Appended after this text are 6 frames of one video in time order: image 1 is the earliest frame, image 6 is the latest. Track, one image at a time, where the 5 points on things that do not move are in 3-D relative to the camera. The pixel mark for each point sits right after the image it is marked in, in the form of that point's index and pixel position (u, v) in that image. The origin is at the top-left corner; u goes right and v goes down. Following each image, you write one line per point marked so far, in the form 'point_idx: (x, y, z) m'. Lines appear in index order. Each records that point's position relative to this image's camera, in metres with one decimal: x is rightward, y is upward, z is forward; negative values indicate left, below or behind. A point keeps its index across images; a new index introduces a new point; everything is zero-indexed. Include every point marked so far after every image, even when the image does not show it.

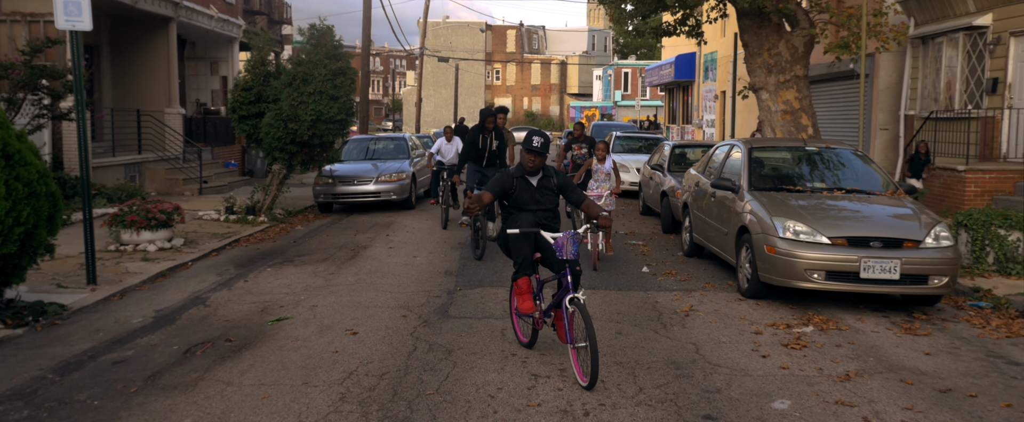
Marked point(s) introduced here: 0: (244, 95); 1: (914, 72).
0: (-5.0, +2.2, +16.3) m
1: (+8.1, +2.8, +17.1) m
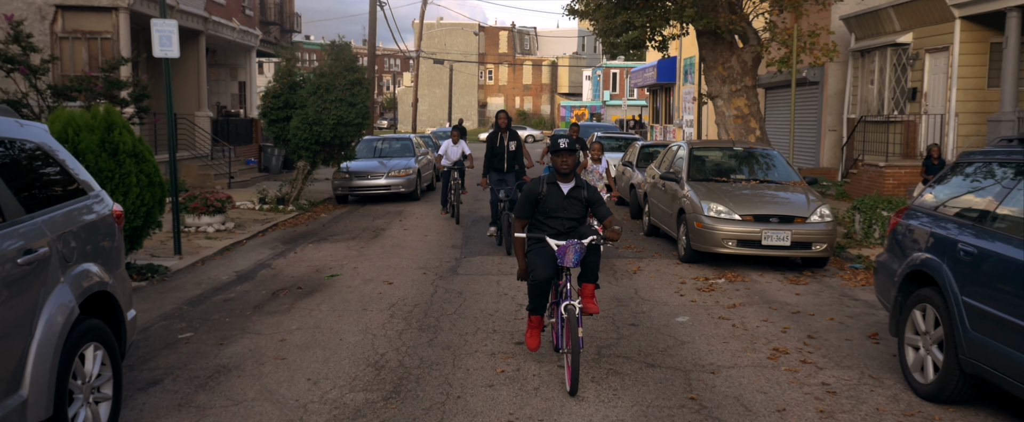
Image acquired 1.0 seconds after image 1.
0: (-5.2, +2.4, +18.8) m
1: (+7.9, +3.0, +19.7) m
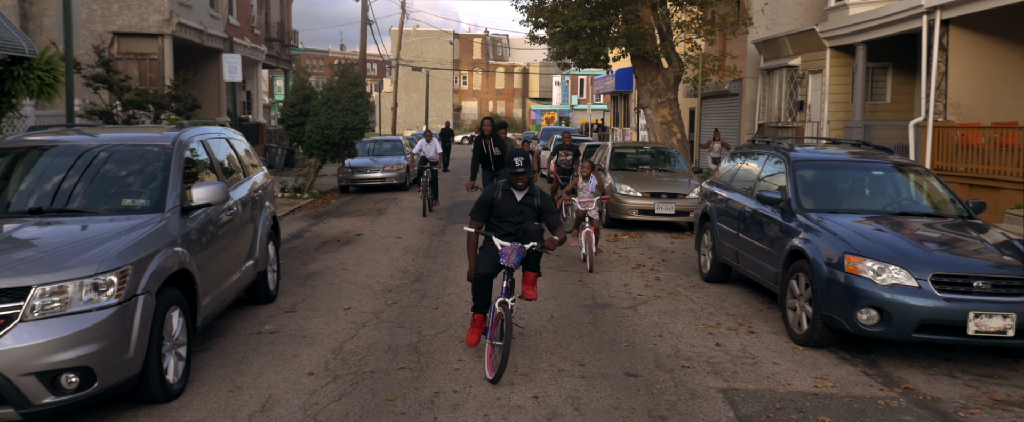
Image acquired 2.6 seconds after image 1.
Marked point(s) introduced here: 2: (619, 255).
0: (-5.9, +2.7, +23.1) m
1: (+7.1, +3.4, +24.4) m
2: (+1.5, -0.6, +12.0) m
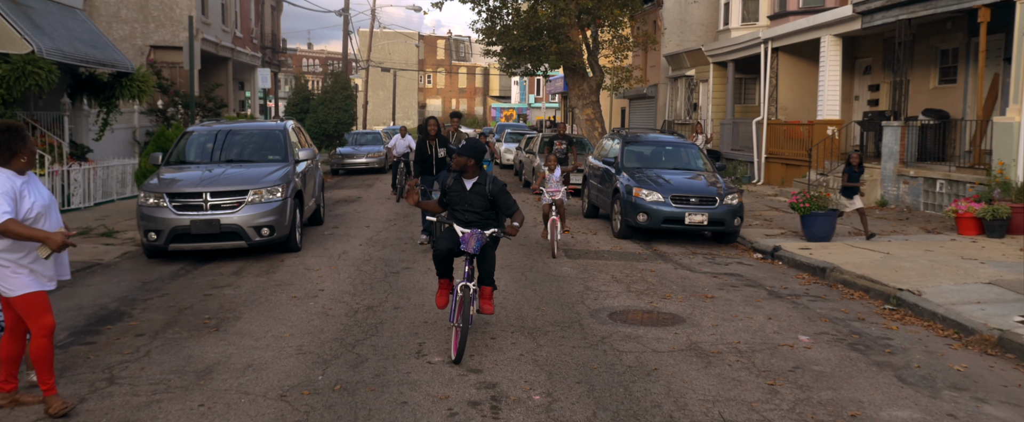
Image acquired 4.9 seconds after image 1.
0: (-7.3, +3.4, +28.7) m
1: (+5.7, +4.1, +30.6) m
2: (+0.5, +0.1, +18.0) m
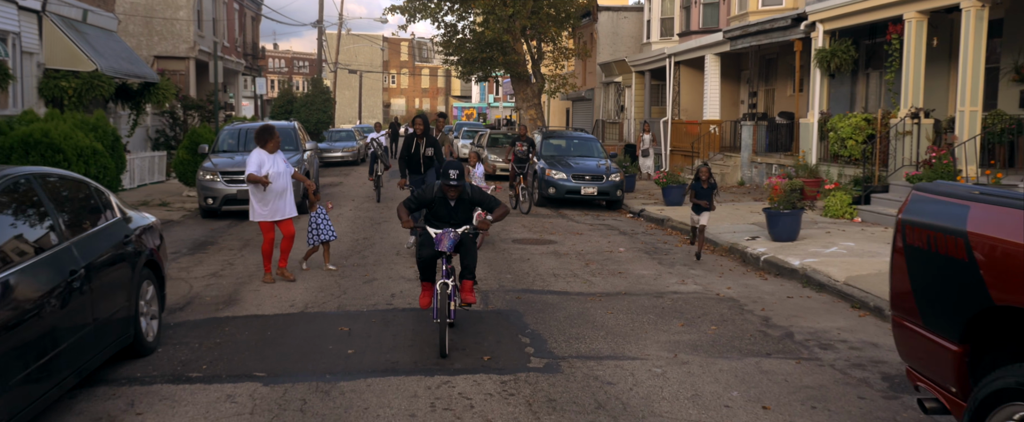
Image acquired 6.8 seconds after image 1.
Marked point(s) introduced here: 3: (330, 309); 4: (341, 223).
0: (-9.1, +3.9, +33.2) m
1: (+3.8, +4.6, +35.6) m
2: (-0.8, +0.6, +22.8) m
3: (-1.7, -0.9, +7.9) m
4: (-2.9, -0.2, +14.6) m
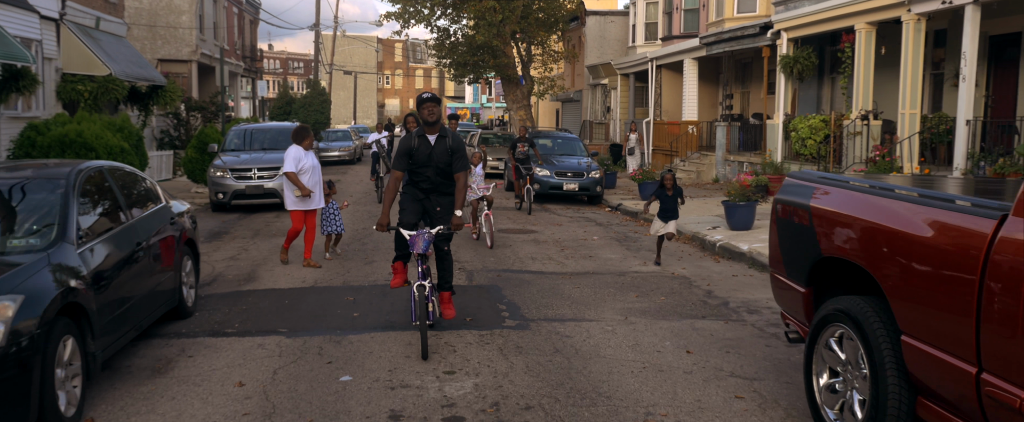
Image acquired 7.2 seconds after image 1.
0: (-9.5, +4.0, +34.5) m
1: (+3.4, +4.8, +37.0) m
2: (-1.1, +0.7, +24.1) m
3: (-1.9, -0.8, +9.1) m
4: (-3.2, -0.1, +15.9) m
